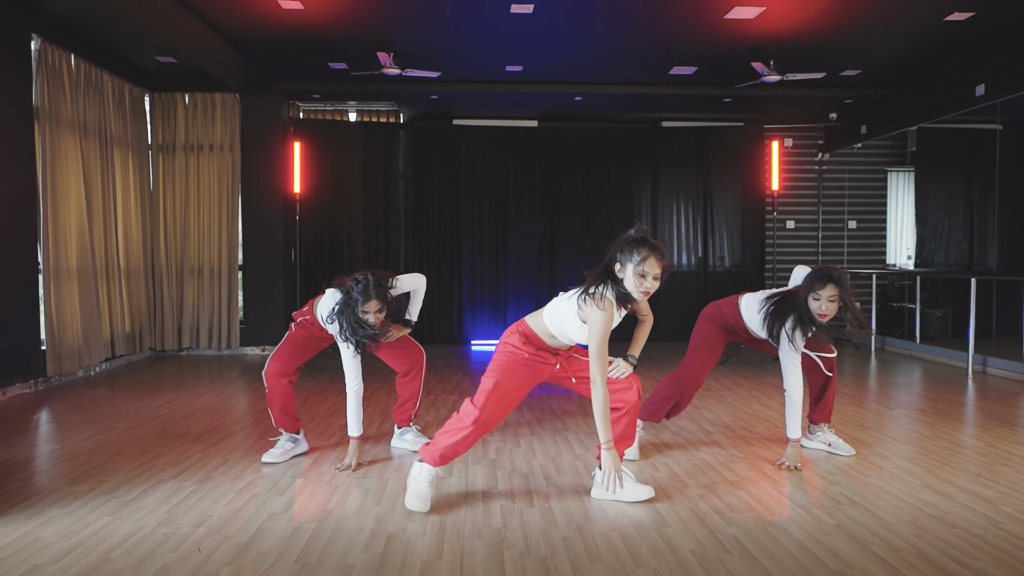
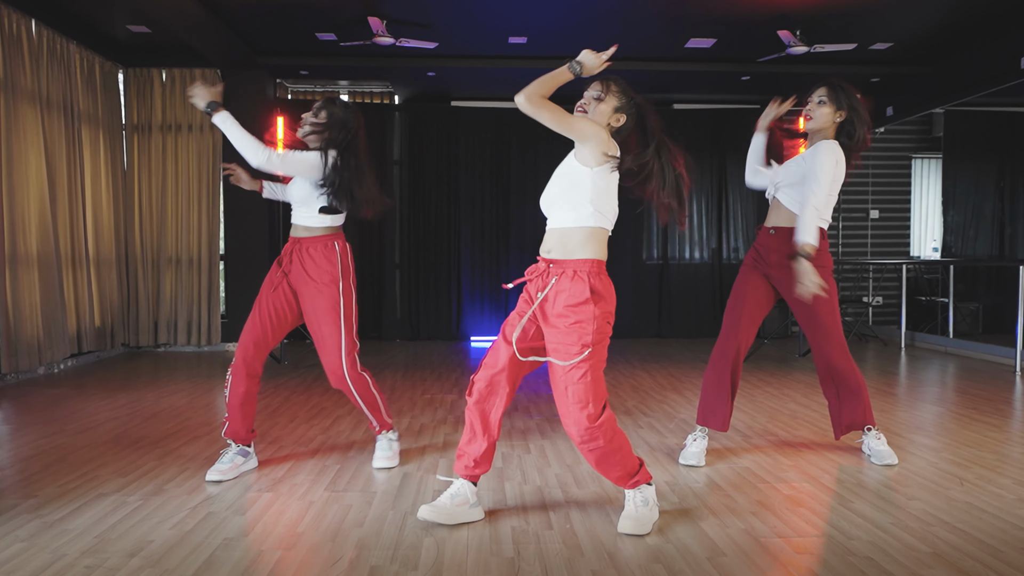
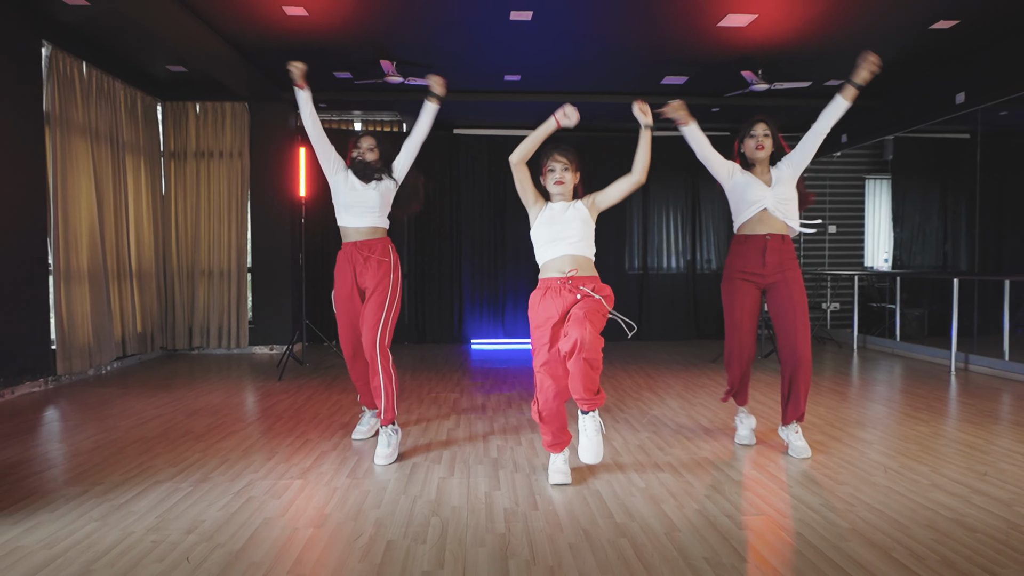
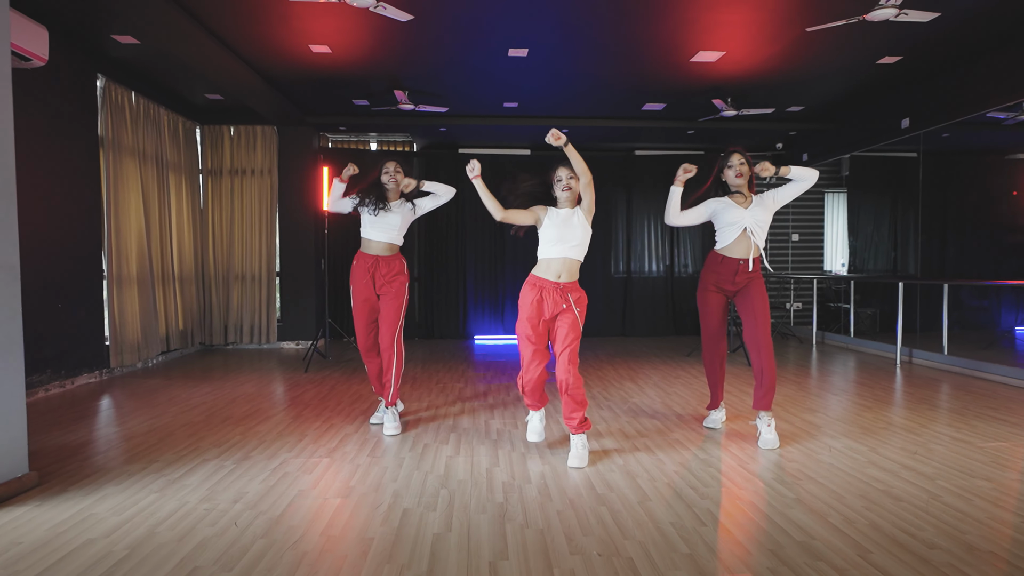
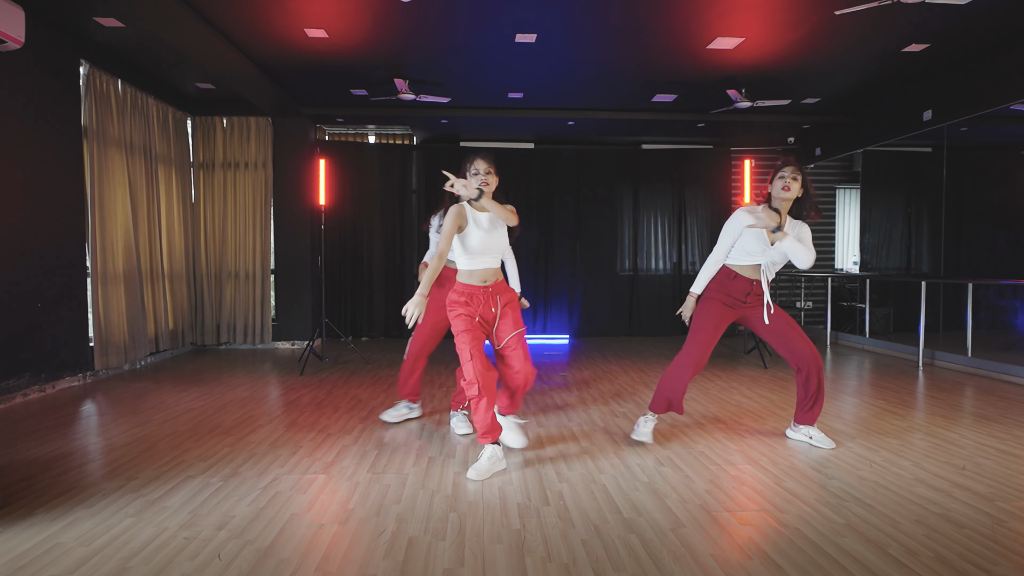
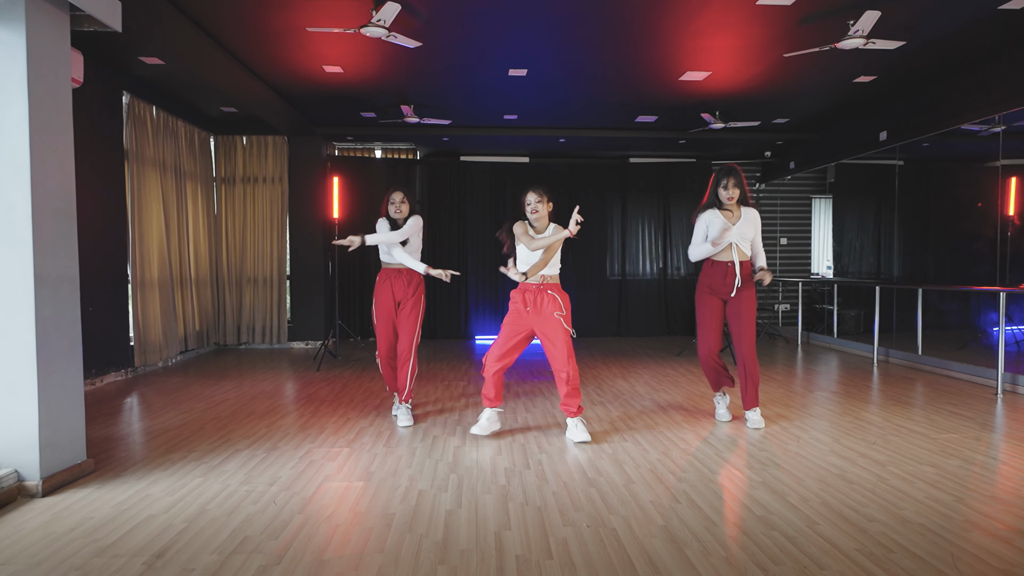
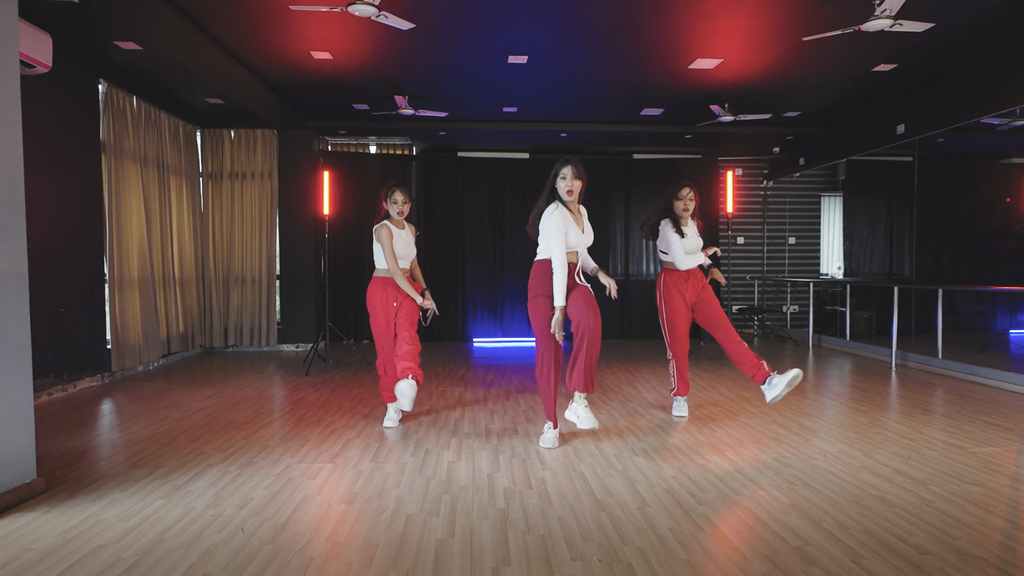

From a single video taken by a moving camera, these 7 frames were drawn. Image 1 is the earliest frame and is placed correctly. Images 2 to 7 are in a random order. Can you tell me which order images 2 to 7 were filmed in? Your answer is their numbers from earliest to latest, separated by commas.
2, 3, 4, 6, 5, 7
